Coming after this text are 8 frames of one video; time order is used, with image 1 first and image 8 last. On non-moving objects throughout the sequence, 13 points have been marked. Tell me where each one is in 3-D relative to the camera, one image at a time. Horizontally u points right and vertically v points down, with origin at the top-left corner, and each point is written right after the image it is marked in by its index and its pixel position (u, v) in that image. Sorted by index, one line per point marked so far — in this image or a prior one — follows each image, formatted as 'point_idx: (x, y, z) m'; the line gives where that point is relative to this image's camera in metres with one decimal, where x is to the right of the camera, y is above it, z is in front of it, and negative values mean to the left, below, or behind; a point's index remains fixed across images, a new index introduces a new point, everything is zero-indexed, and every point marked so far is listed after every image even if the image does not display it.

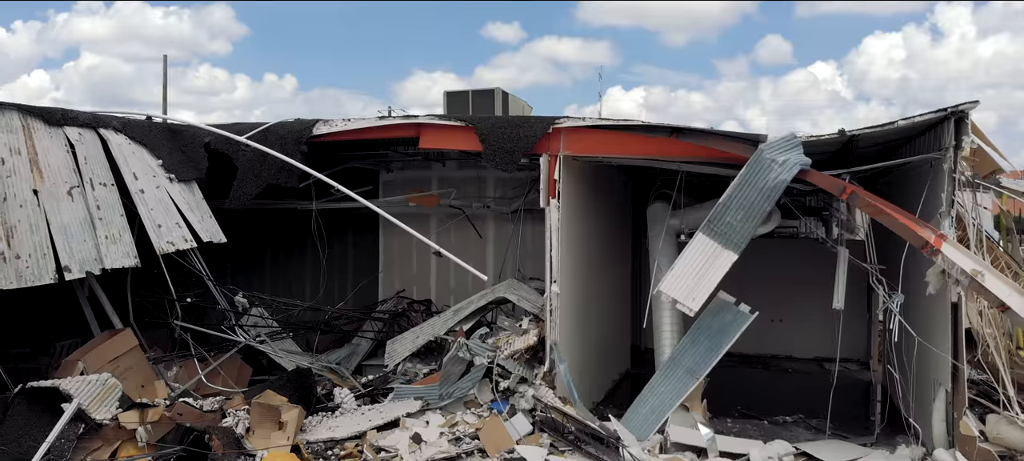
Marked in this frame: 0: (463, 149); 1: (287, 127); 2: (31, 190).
0: (-0.4, +0.7, +5.8) m
1: (-2.1, +0.9, +6.0) m
2: (-3.5, +0.3, +4.7) m
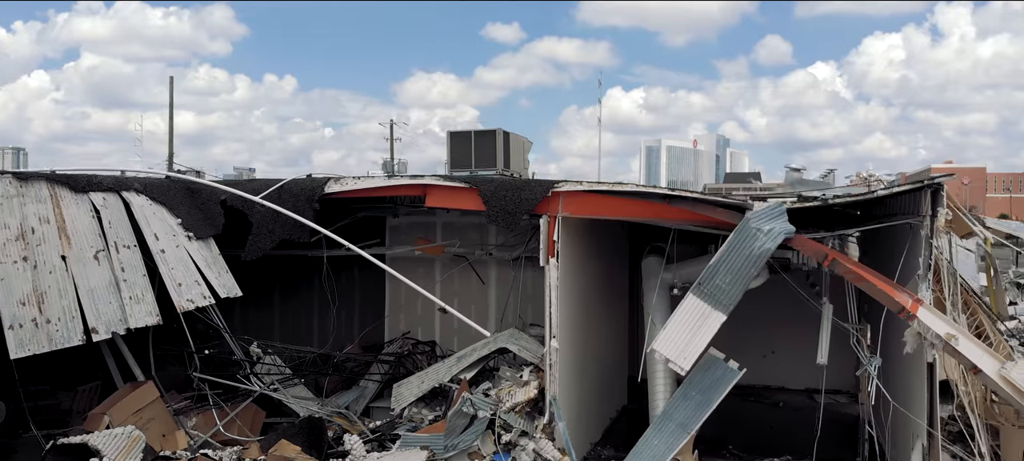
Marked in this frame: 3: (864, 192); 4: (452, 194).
0: (-0.4, +0.2, +6.1) m
1: (-2.0, +0.4, +6.3) m
2: (-3.5, -0.2, +5.0) m
3: (+2.9, +0.3, +5.4) m
4: (-0.6, +0.3, +6.2) m
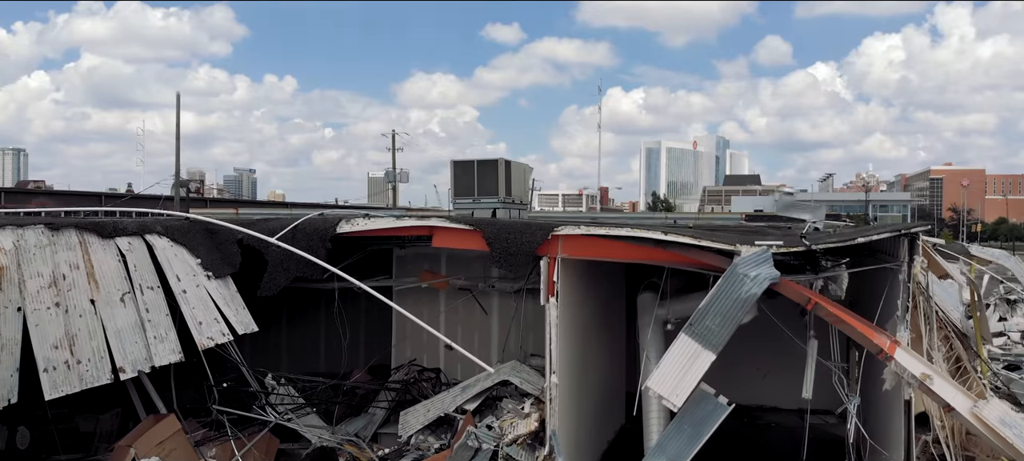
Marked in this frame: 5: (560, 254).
0: (-0.4, -0.2, +6.4) m
1: (-2.0, 0.0, +6.6) m
2: (-3.5, -0.6, +5.4) m
3: (+2.9, -0.1, +5.7) m
4: (-0.6, 0.0, +6.5) m
5: (+0.4, -0.2, +6.0) m
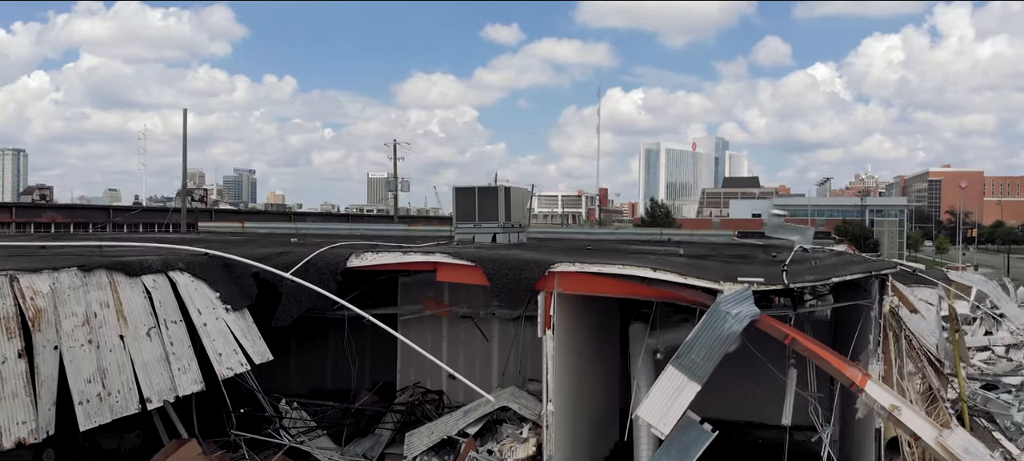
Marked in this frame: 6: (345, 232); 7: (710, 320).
0: (-0.4, -0.5, +6.8) m
1: (-2.0, -0.3, +7.1) m
2: (-3.5, -0.9, +5.8) m
3: (+2.9, -0.5, +6.1) m
4: (-0.6, -0.4, +6.9) m
5: (+0.4, -0.6, +6.4) m
6: (-4.7, -0.1, +18.1) m
7: (+1.8, -0.8, +5.9) m
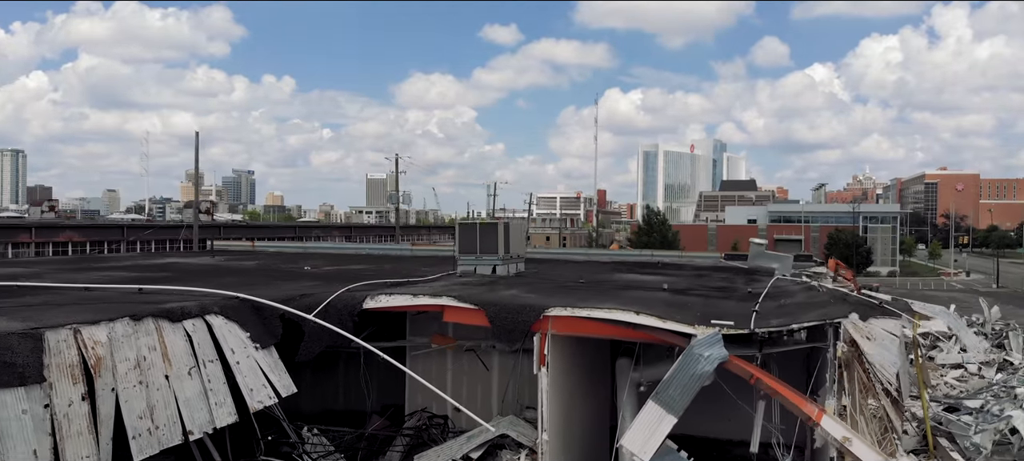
0: (-0.4, -1.1, +7.6) m
1: (-2.0, -0.9, +7.9) m
2: (-3.5, -1.5, +6.6) m
3: (+2.9, -1.0, +6.9) m
4: (-0.6, -0.9, +7.7) m
5: (+0.4, -1.1, +7.2) m
6: (-4.7, -0.6, +18.9) m
7: (+1.8, -1.4, +6.7) m
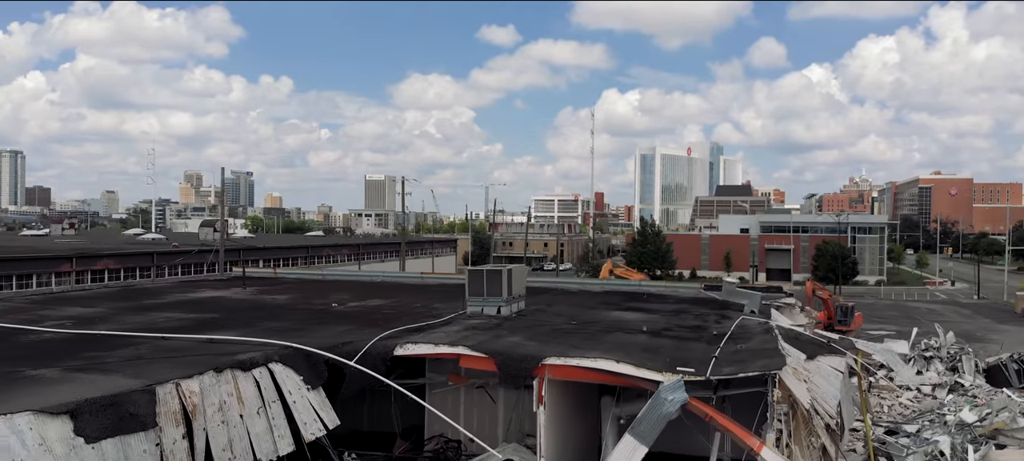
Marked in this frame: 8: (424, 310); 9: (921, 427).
0: (-0.4, -2.0, +9.3) m
1: (-2.0, -1.8, +9.6) m
2: (-3.5, -2.4, +8.3) m
3: (+2.9, -1.9, +8.6) m
4: (-0.6, -1.8, +9.4) m
5: (+0.5, -2.0, +8.9) m
6: (-4.7, -1.5, +20.6) m
7: (+1.8, -2.2, +8.4) m
8: (-1.8, -1.7, +13.5) m
9: (+7.7, -3.7, +12.3) m
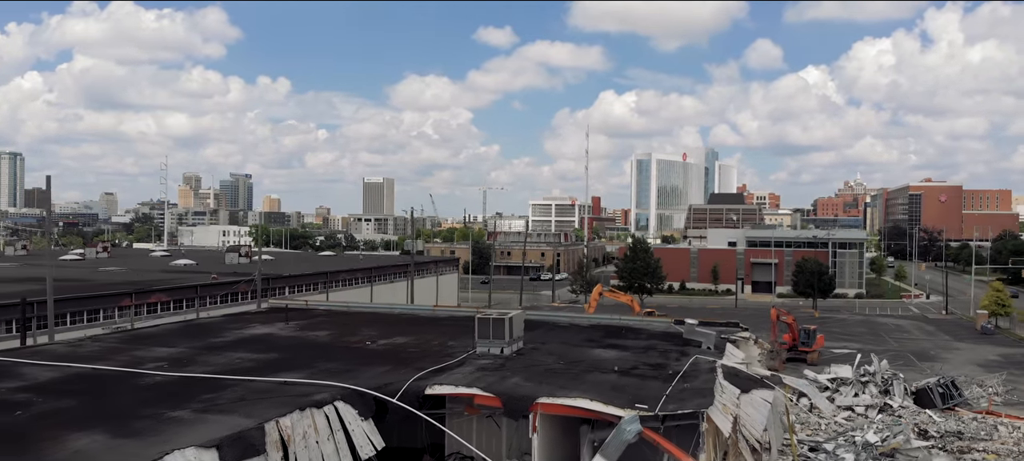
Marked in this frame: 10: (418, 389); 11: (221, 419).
0: (-0.3, -3.3, +12.5) m
1: (-2.0, -3.1, +12.7) m
2: (-3.4, -3.7, +11.4) m
3: (+2.9, -3.3, +11.8) m
4: (-0.5, -3.2, +12.6) m
5: (+0.5, -3.4, +12.1) m
6: (-4.7, -2.9, +23.7) m
7: (+1.9, -3.6, +11.5) m
8: (-1.8, -3.0, +16.7) m
9: (+7.8, -5.1, +15.5) m
10: (-1.9, -3.2, +13.0) m
11: (-4.8, -3.1, +10.6) m
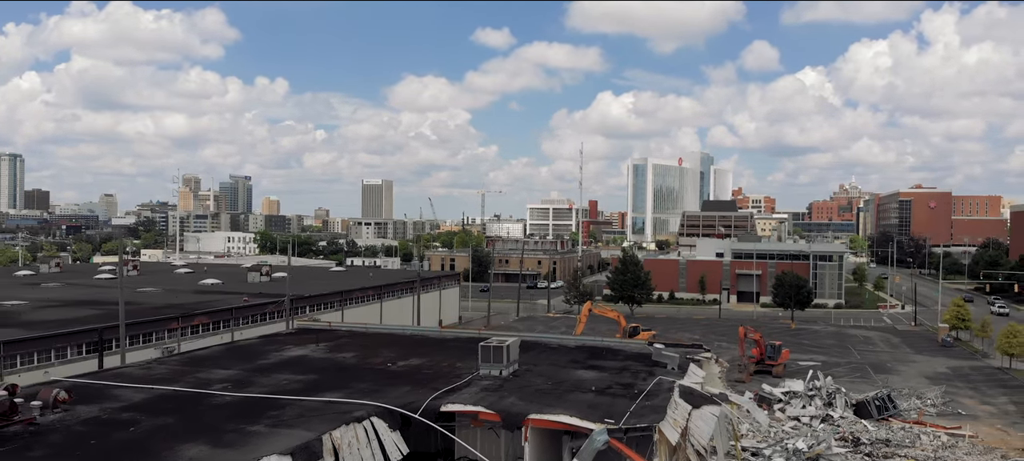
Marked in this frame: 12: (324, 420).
0: (-0.4, -4.6, +15.9) m
1: (-2.0, -4.4, +16.1) m
2: (-3.5, -5.0, +14.8) m
3: (+2.9, -4.6, +15.2) m
4: (-0.6, -4.5, +16.0) m
5: (+0.4, -4.7, +15.5) m
6: (-4.8, -4.2, +27.1) m
7: (+1.8, -4.9, +15.0) m
8: (-1.9, -4.3, +20.1) m
9: (+7.7, -6.4, +18.9) m
10: (-2.0, -4.4, +16.5) m
11: (-4.8, -4.4, +14.0) m
12: (-4.3, -4.3, +14.9) m
